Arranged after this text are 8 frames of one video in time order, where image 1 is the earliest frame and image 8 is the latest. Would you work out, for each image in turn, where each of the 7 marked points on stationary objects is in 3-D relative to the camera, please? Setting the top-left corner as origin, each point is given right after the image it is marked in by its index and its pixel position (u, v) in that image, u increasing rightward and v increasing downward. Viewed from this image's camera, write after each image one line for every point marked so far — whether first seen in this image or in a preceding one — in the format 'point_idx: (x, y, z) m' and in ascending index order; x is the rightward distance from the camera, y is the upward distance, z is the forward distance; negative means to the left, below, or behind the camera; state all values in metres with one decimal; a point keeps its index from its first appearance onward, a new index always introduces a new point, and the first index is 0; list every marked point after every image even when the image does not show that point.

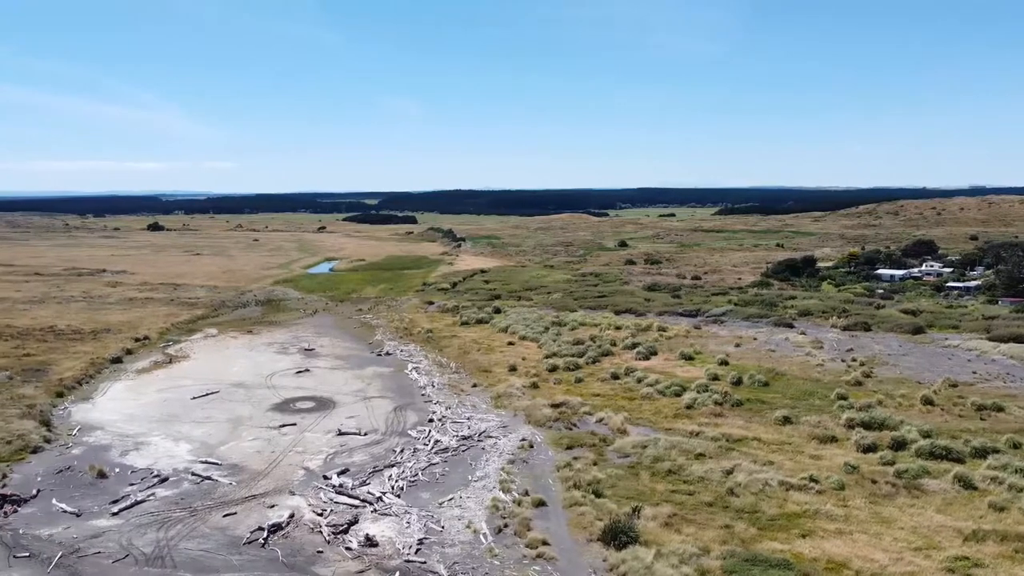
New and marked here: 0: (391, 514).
0: (-3.9, -6.7, +19.5) m
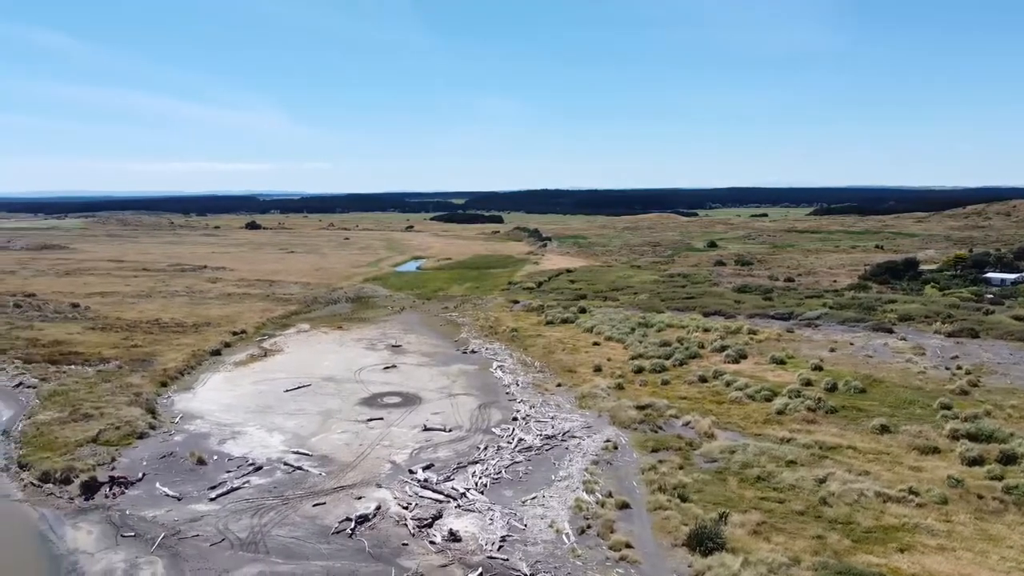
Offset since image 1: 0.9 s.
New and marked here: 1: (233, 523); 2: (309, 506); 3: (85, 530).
0: (-1.3, -6.6, +19.7) m
1: (-8.2, -6.7, +18.8) m
2: (-6.2, -6.5, +19.8) m
3: (-12.1, -6.6, +18.2) m
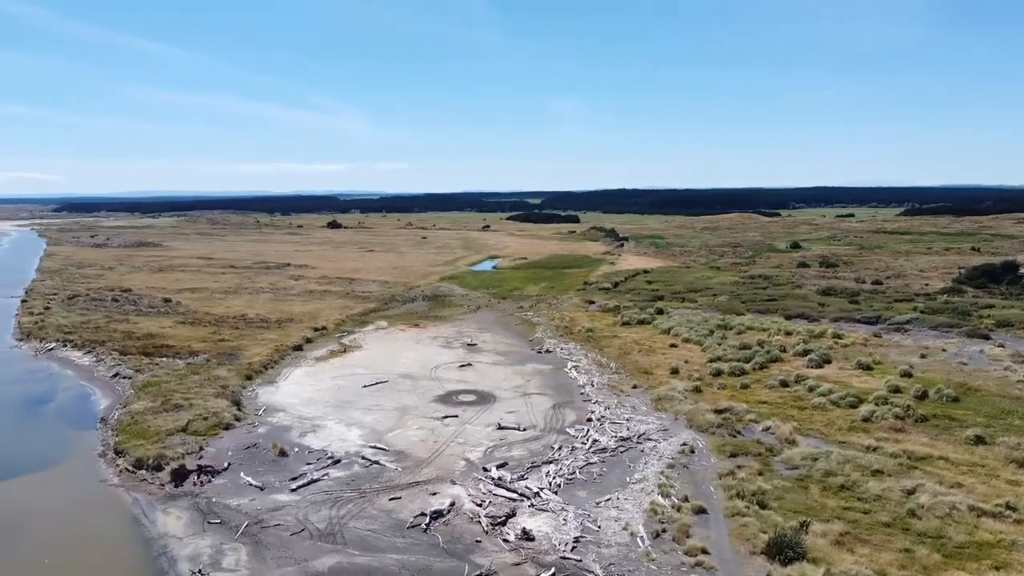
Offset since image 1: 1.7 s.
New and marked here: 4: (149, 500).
0: (+1.0, -6.6, +19.7) m
1: (-6.0, -6.6, +19.3) m
2: (-3.9, -6.5, +20.1) m
3: (-9.9, -6.5, +19.0) m
4: (-10.9, -6.3, +19.7) m
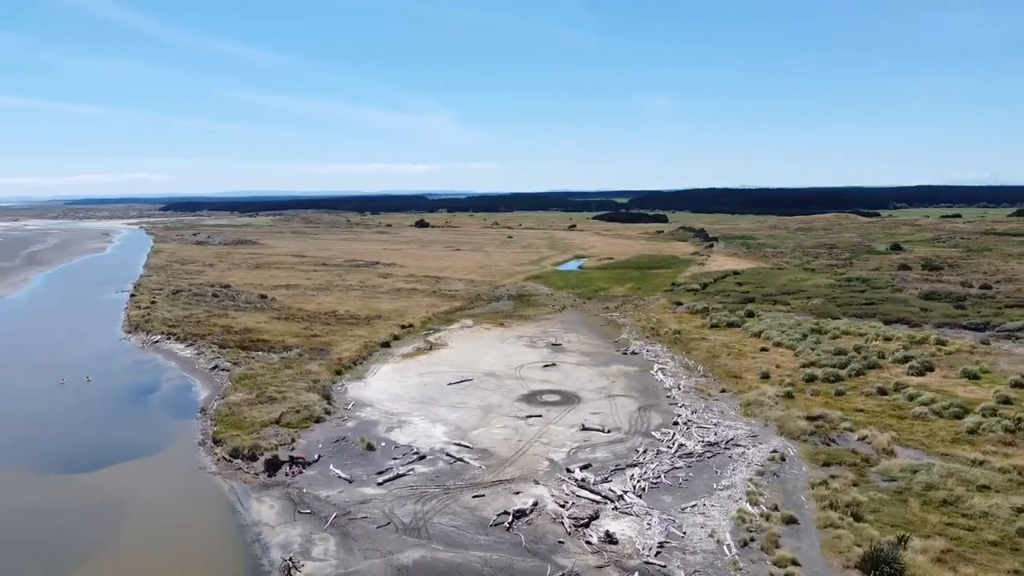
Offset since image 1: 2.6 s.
0: (+3.5, -6.7, +19.5) m
1: (-3.4, -6.6, +19.7) m
2: (-1.3, -6.4, +20.3) m
3: (-7.3, -6.4, +19.6) m
4: (-8.3, -6.2, +20.4) m
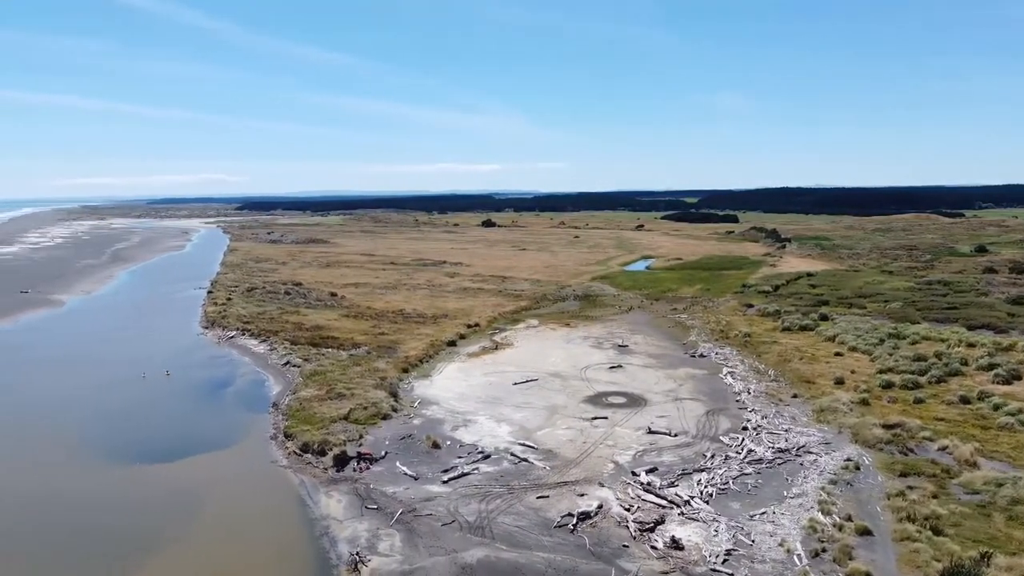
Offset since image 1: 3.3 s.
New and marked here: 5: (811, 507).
0: (+5.5, -6.7, +19.1) m
1: (-1.4, -6.5, +19.7) m
2: (+0.7, -6.4, +20.2) m
3: (-5.3, -6.4, +19.9) m
4: (-6.3, -6.1, +20.8) m
5: (+9.0, -6.5, +19.6) m
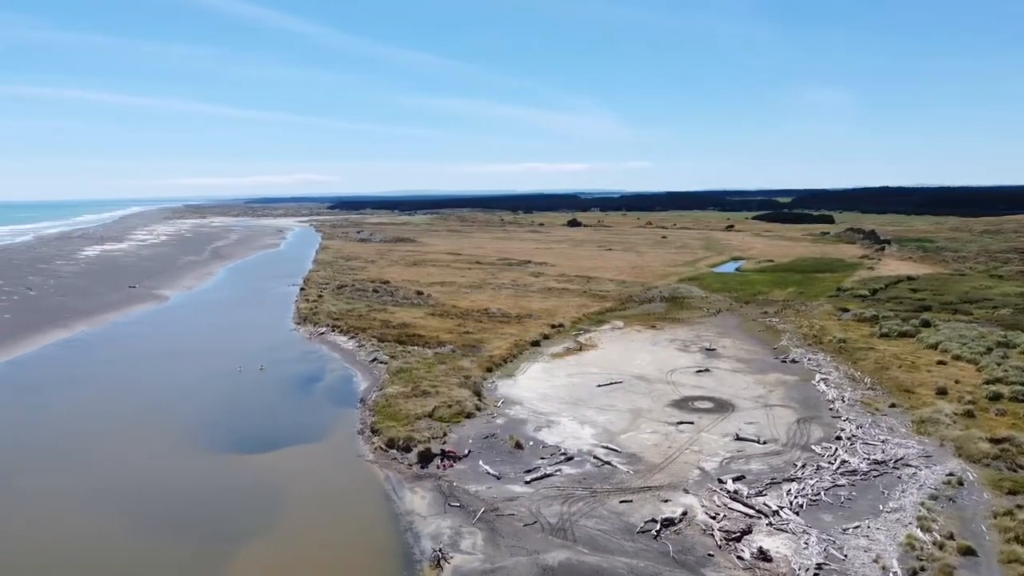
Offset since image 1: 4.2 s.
0: (+8.0, -6.8, +18.5) m
1: (+1.1, -6.5, +19.6) m
2: (+3.3, -6.4, +19.9) m
3: (-2.7, -6.3, +20.1) m
4: (-3.6, -6.1, +21.0) m
5: (+11.5, -6.6, +18.6) m
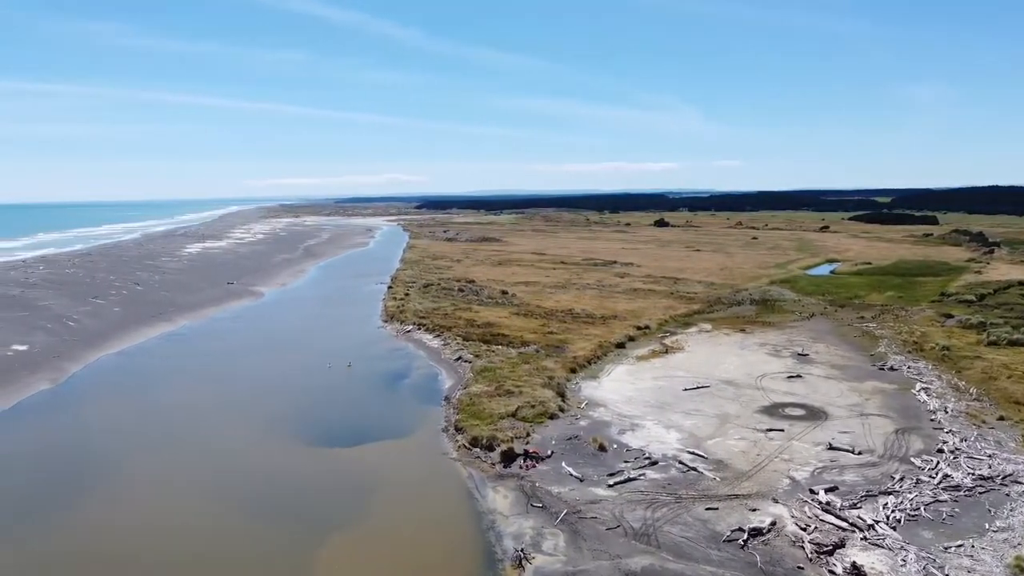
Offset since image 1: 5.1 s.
0: (+10.4, -6.9, +17.6) m
1: (+3.7, -6.5, +19.3) m
2: (+5.9, -6.5, +19.5) m
3: (-0.1, -6.3, +20.1) m
4: (-0.9, -6.0, +21.1) m
5: (+13.9, -6.7, +17.5) m
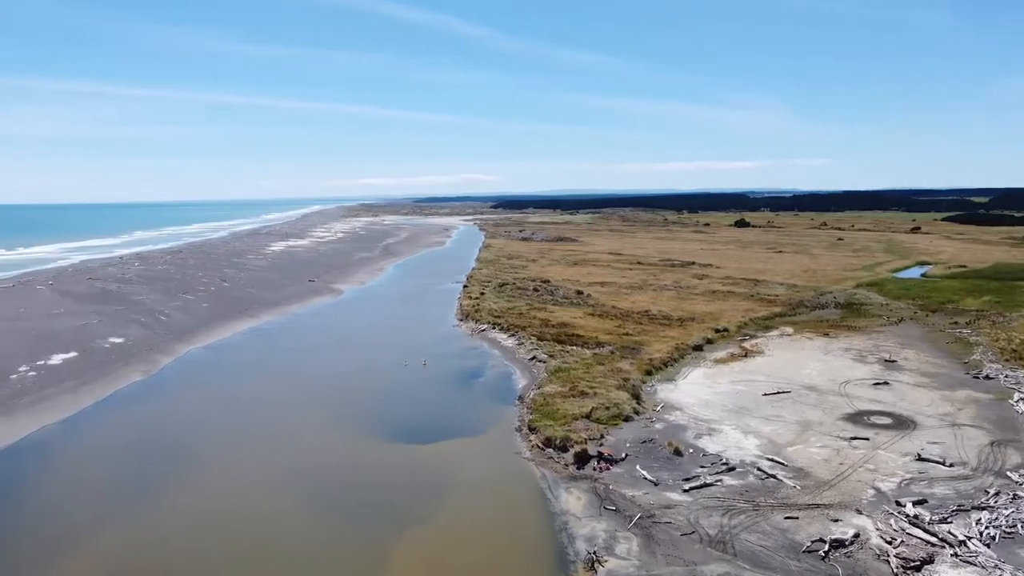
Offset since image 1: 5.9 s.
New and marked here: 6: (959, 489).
0: (+12.3, -7.0, +16.6) m
1: (+5.8, -6.6, +19.0) m
2: (+8.0, -6.6, +19.0) m
3: (+2.1, -6.3, +20.3) m
4: (+1.4, -6.1, +21.3) m
5: (+15.8, -6.9, +16.1) m
6: (+13.5, -6.0, +19.8) m
